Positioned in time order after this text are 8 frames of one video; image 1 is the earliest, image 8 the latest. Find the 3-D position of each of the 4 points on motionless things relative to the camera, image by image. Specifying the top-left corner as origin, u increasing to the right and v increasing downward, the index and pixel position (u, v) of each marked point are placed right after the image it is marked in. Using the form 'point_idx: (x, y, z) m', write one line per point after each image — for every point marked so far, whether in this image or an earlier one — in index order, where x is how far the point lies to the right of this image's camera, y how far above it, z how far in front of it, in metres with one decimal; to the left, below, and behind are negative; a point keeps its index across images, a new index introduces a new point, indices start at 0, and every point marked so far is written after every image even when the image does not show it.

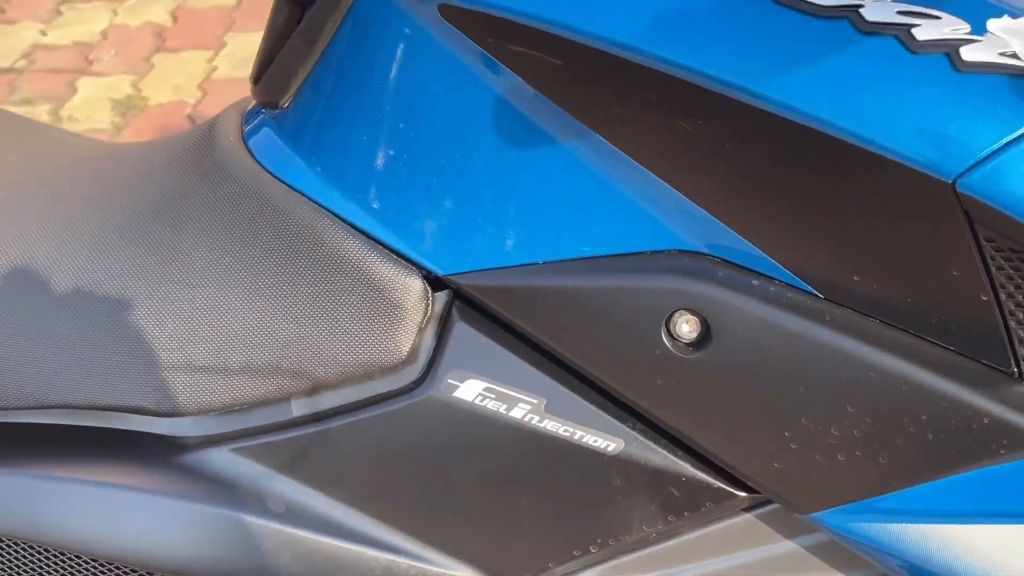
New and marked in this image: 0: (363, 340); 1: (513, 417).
0: (-0.1, 0.0, +0.7) m
1: (0.0, -0.1, +0.7) m
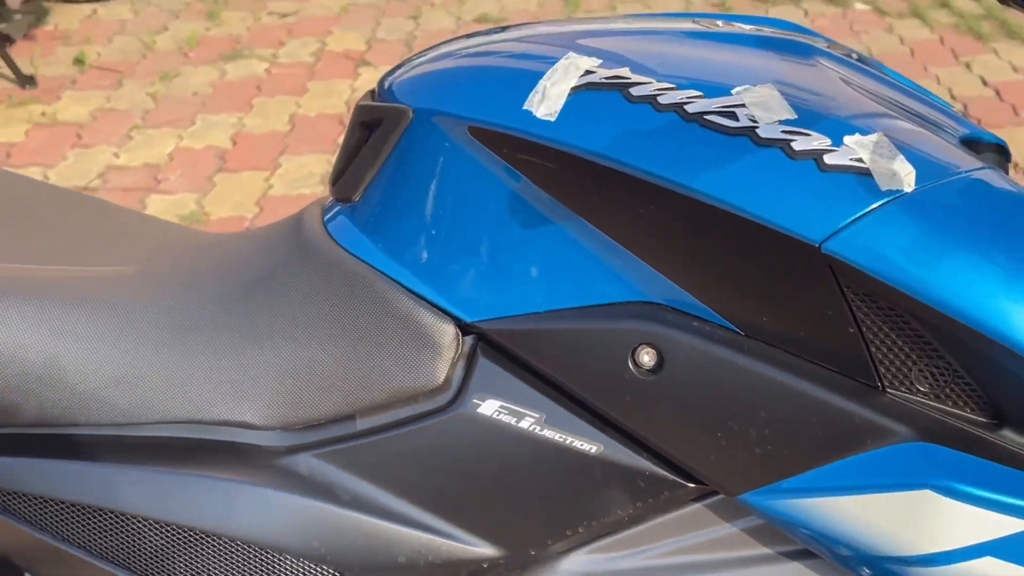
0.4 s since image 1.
0: (-0.1, -0.1, +0.9) m
1: (0.0, -0.1, +0.9) m
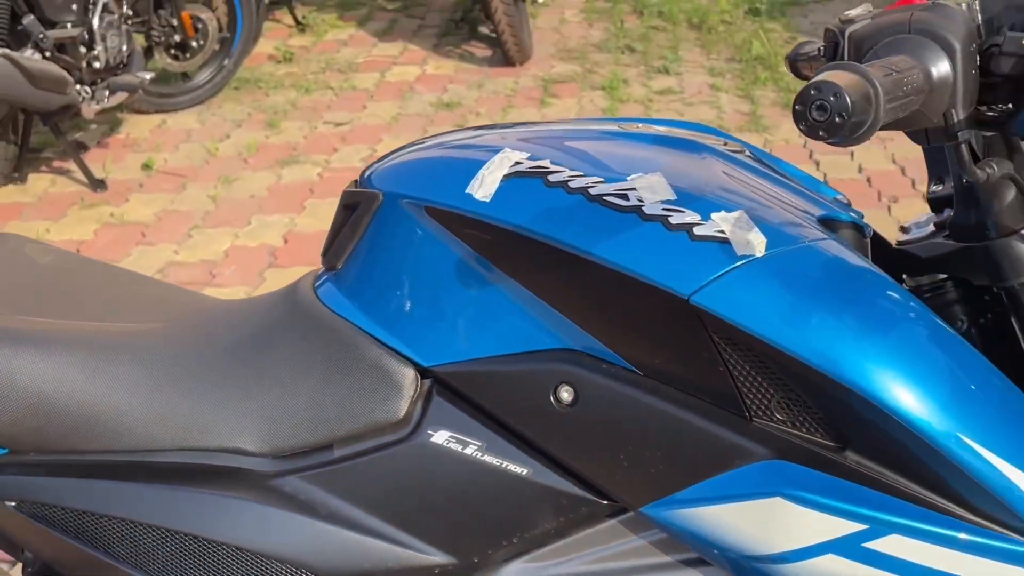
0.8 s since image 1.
0: (-0.1, -0.1, +1.1) m
1: (0.0, -0.1, +1.1) m
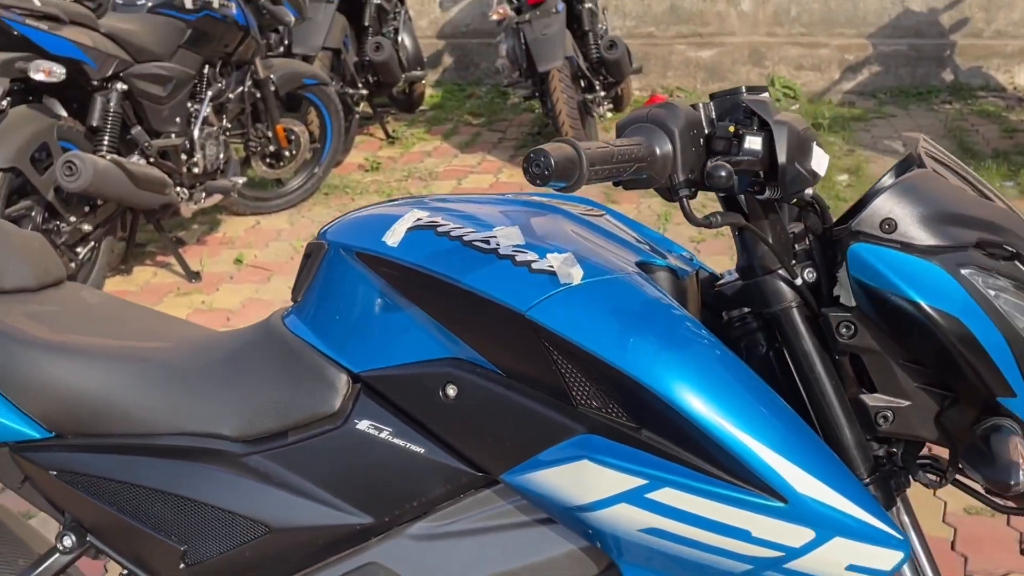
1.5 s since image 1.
0: (-0.2, -0.1, +1.4) m
1: (-0.1, -0.2, +1.4) m
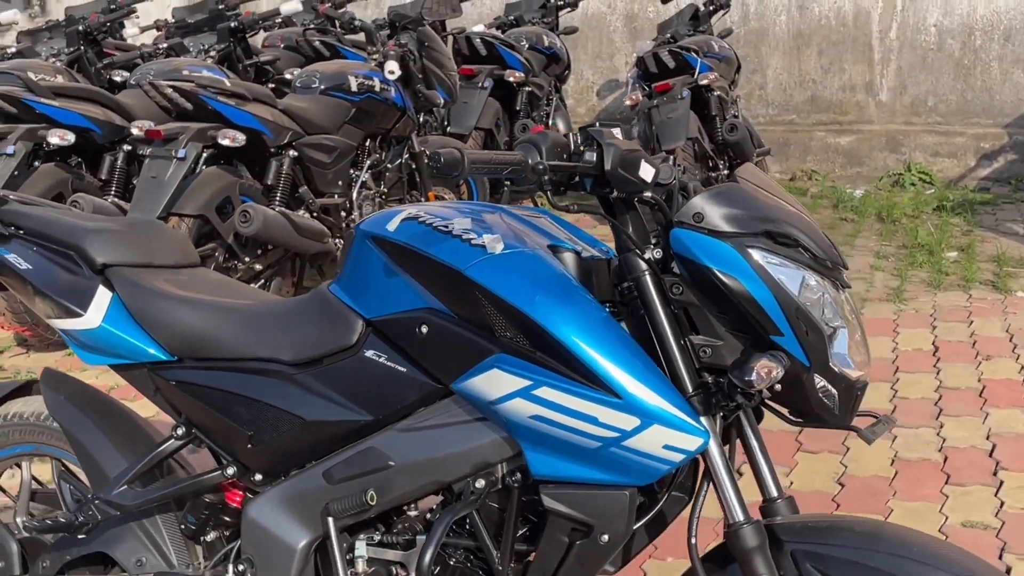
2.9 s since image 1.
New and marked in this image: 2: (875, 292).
0: (-0.3, -0.1, +2.1) m
1: (-0.2, -0.1, +2.1) m
2: (+1.7, 0.0, +5.8) m
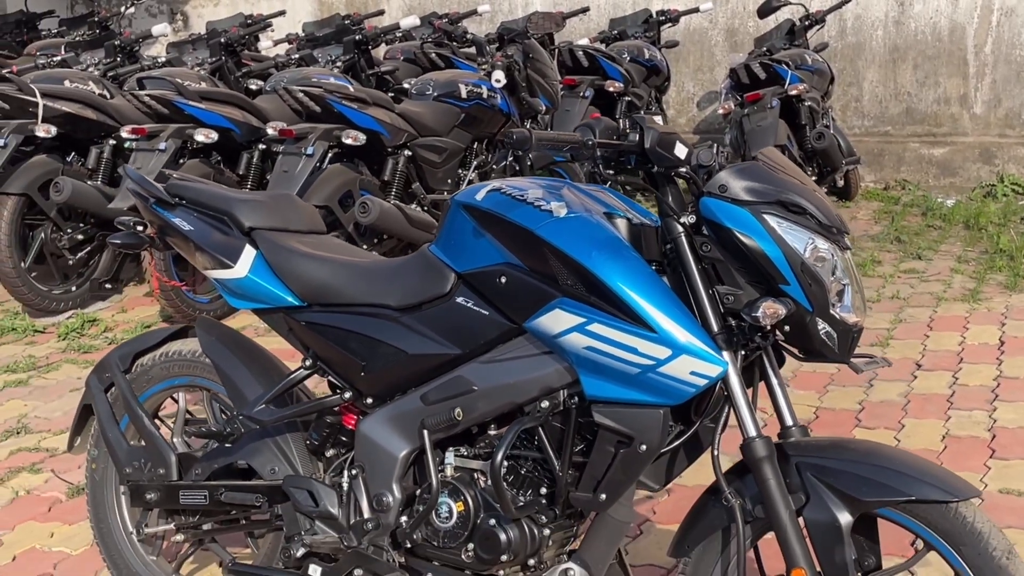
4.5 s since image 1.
0: (-0.2, 0.0, +2.6) m
1: (-0.1, 0.0, +2.6) m
2: (+2.1, 0.0, +6.1) m
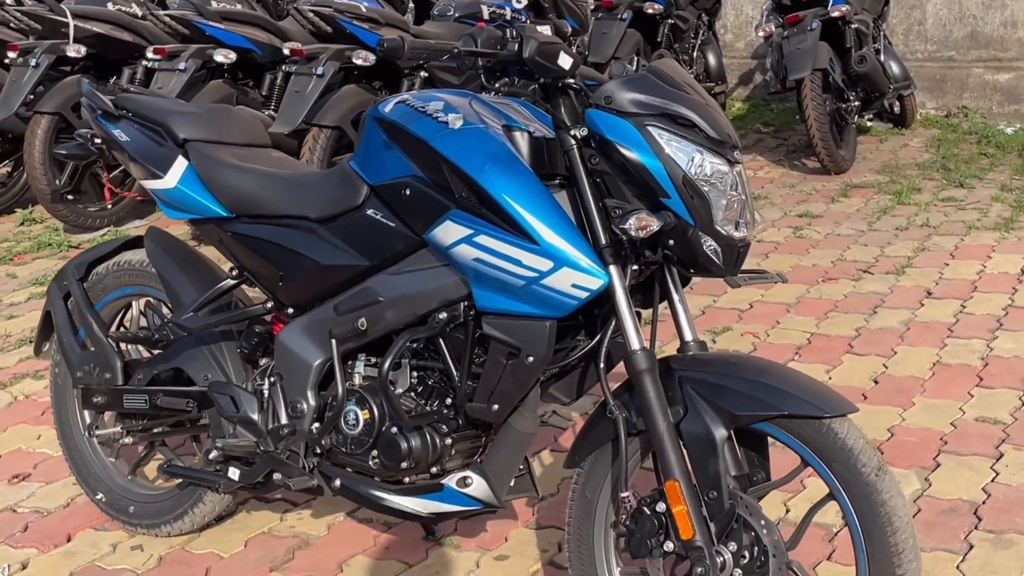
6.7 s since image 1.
0: (-0.3, +0.2, +2.7) m
1: (-0.3, +0.1, +2.6) m
2: (+2.2, +0.3, +5.9) m
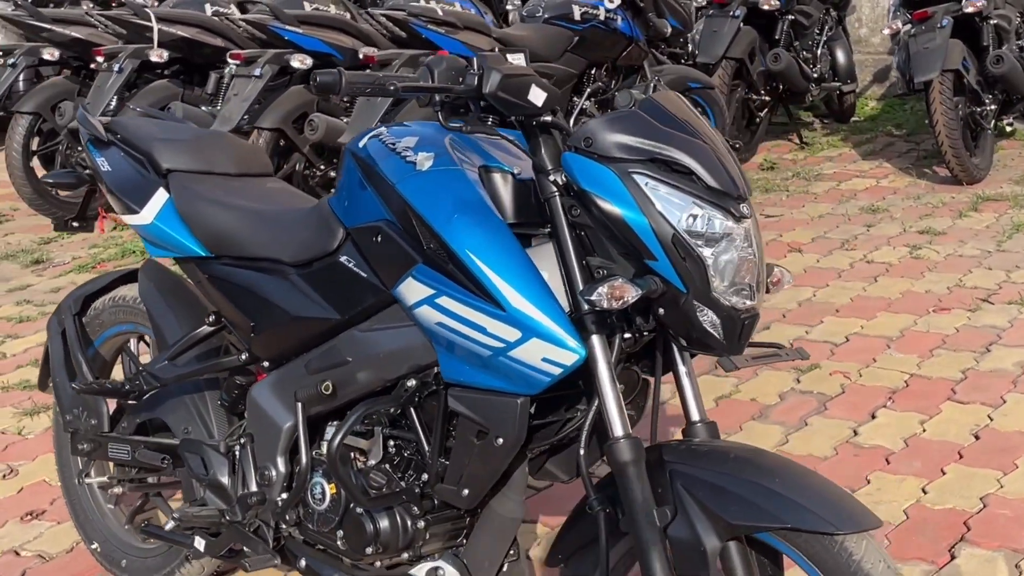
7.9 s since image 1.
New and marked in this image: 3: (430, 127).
0: (-0.4, +0.1, +2.4) m
1: (-0.3, 0.0, +2.3) m
2: (+2.6, +0.2, +5.3) m
3: (-0.1, +0.3, +2.3) m
